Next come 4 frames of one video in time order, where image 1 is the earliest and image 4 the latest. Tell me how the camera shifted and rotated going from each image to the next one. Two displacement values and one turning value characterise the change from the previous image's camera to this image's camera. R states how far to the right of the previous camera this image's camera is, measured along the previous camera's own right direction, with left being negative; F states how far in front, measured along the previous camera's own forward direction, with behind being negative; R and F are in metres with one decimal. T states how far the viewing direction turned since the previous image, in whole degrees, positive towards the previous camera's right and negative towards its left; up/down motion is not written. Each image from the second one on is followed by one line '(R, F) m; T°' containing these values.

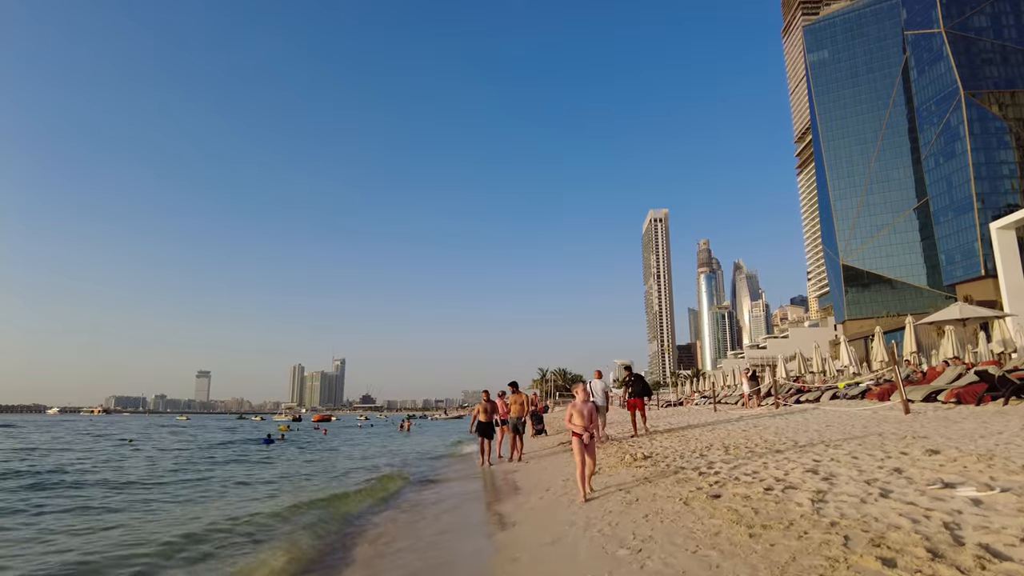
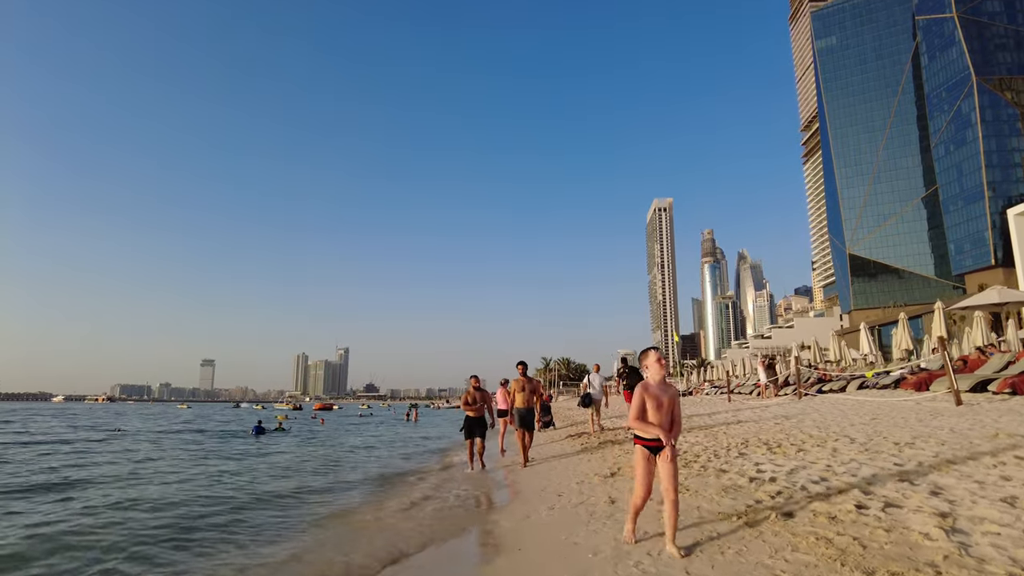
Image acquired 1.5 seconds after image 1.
(0.0, +1.3) m; 0°
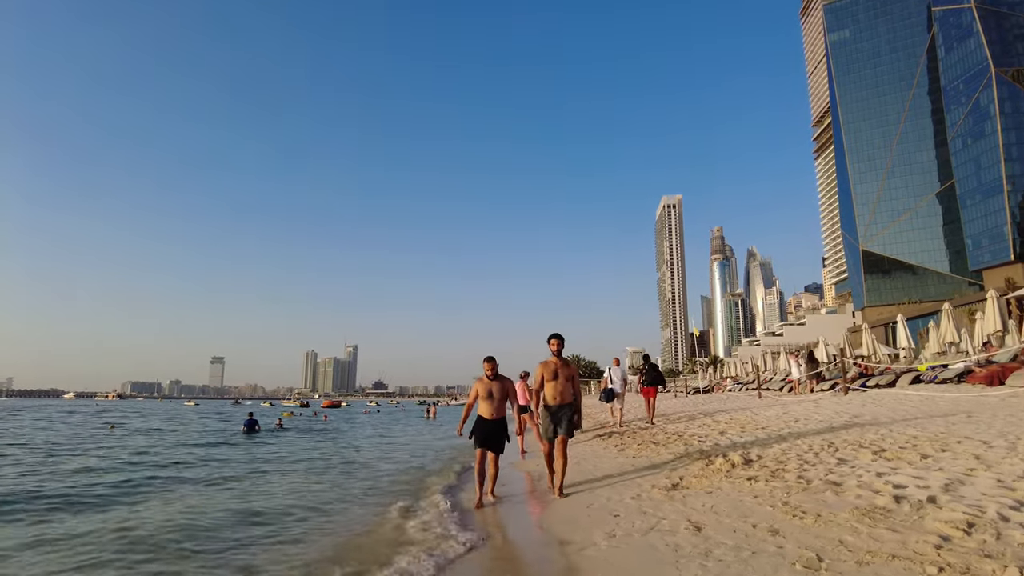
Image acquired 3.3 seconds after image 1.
(-0.3, +1.5) m; -1°
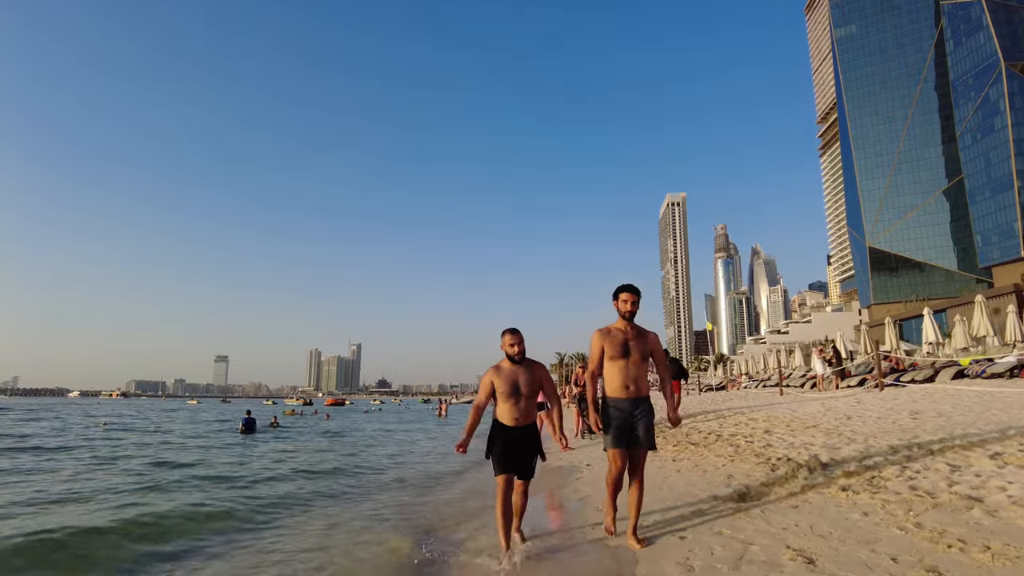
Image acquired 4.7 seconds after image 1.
(-0.2, +1.1) m; 0°
